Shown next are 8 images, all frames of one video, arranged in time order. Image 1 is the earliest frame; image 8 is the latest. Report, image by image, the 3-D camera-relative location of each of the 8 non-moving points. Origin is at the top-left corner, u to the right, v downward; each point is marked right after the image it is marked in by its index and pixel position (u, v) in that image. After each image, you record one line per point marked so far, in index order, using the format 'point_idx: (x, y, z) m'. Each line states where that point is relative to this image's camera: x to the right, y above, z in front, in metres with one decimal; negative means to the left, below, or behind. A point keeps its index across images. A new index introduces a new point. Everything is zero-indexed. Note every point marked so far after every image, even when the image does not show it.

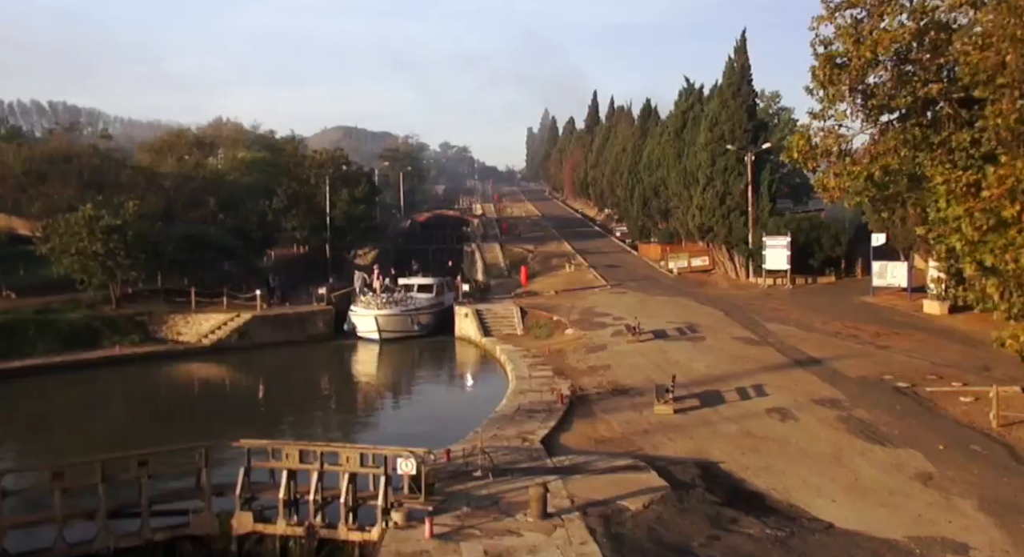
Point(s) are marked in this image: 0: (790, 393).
0: (+5.4, -2.2, +17.5) m
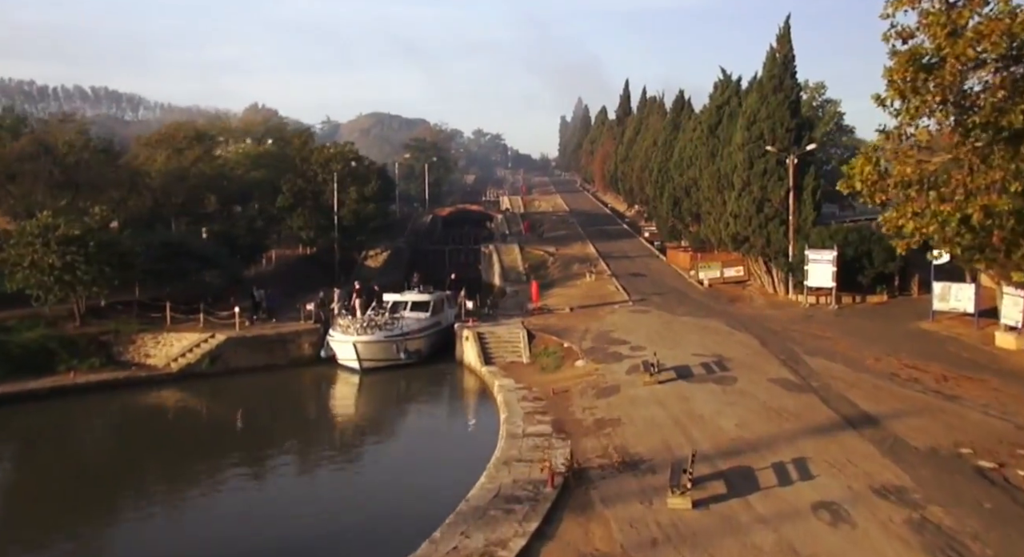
0: (+5.1, -3.0, +13.8) m
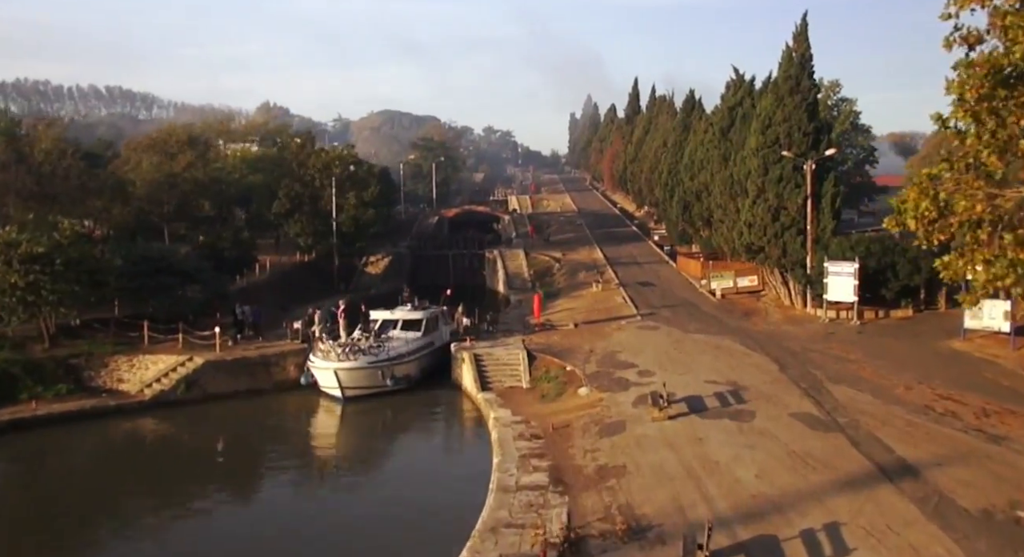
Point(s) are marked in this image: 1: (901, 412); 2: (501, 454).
0: (+4.9, -3.6, +11.9) m
1: (+8.2, -2.8, +19.1) m
2: (-0.2, -3.5, +18.1) m
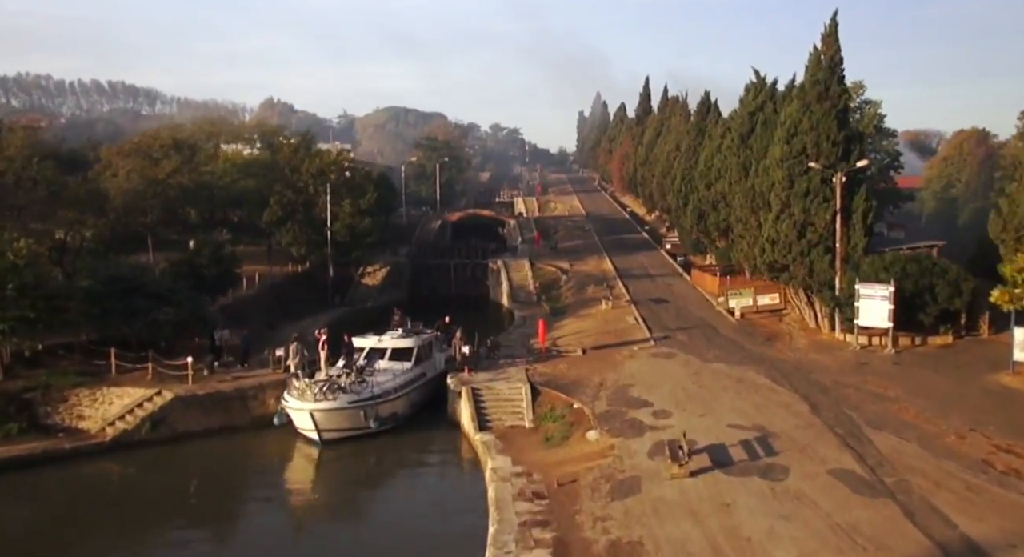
0: (+4.8, -4.3, +9.6) m
1: (+8.2, -3.5, +16.7) m
2: (-0.2, -4.2, +15.7) m
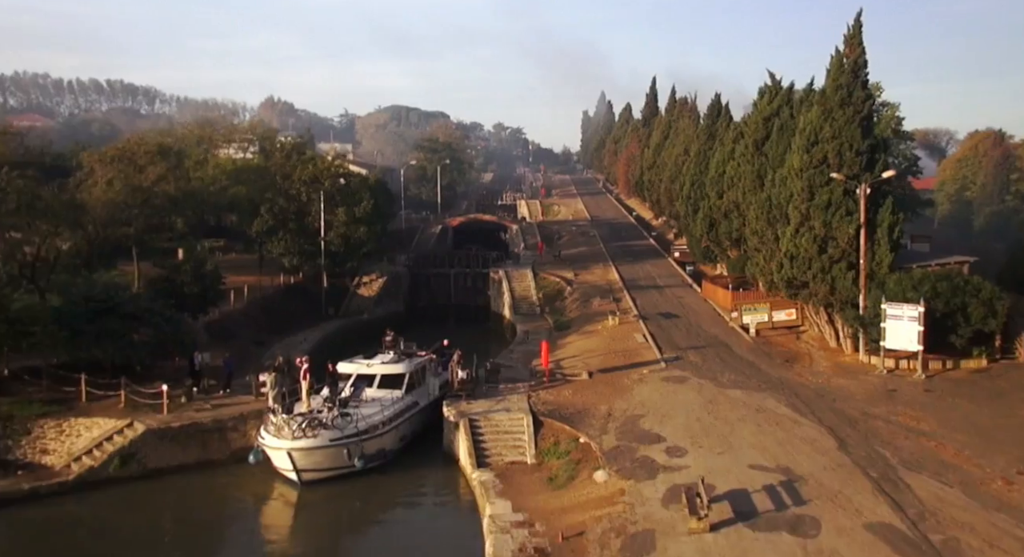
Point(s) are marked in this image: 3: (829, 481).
0: (+4.8, -4.9, +7.8) m
1: (+8.2, -4.1, +14.9) m
2: (-0.3, -4.7, +14.0) m
3: (+6.1, -3.9, +17.2) m
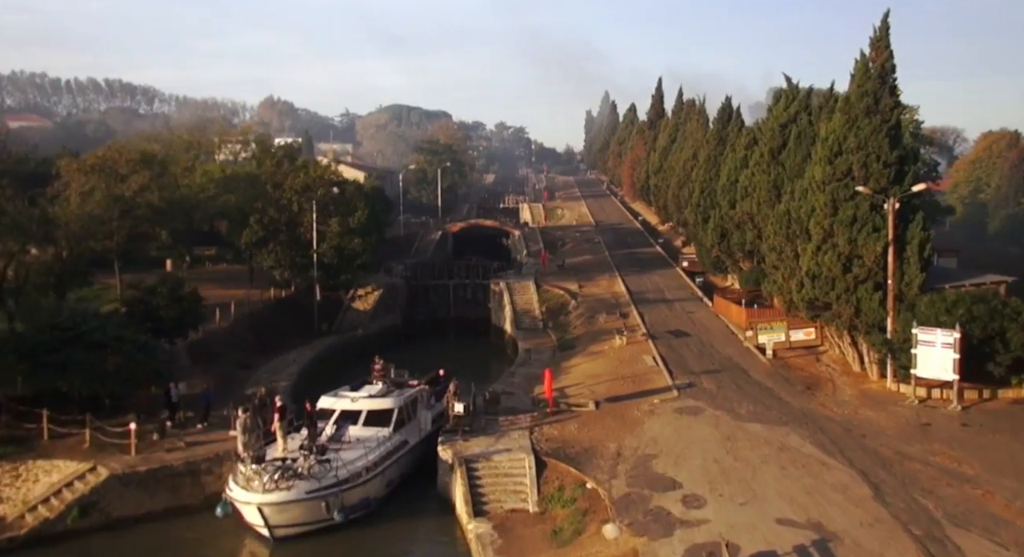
0: (+4.7, -5.5, +5.9) m
1: (+8.2, -4.7, +13.0) m
2: (-0.3, -5.3, +12.1) m
3: (+6.1, -4.5, +15.4) m
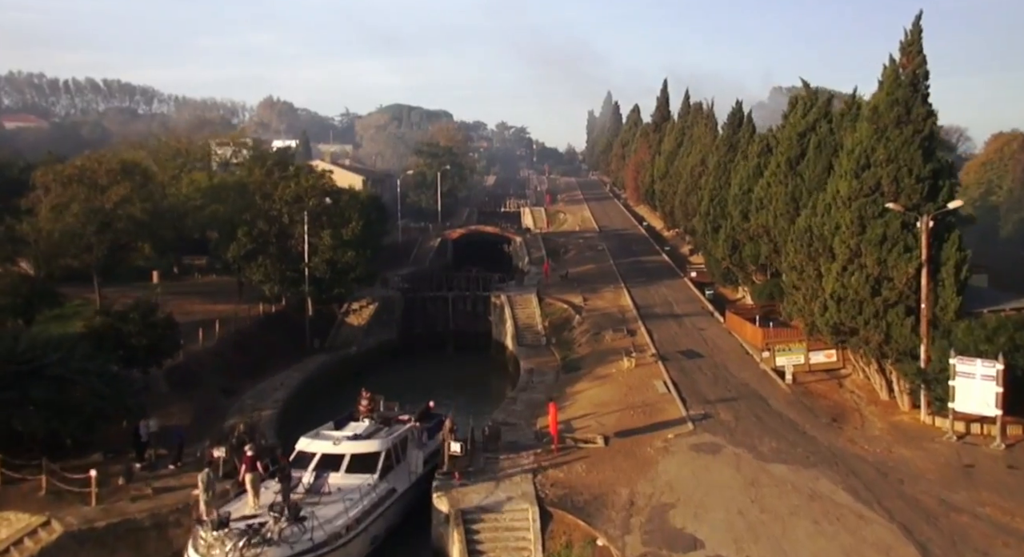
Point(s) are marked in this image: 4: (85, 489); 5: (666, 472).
0: (+4.8, -6.1, +4.0) m
1: (+8.2, -5.3, +11.1) m
2: (-0.2, -5.9, +10.2) m
3: (+6.1, -5.1, +13.5) m
4: (-8.5, -4.3, +18.0) m
5: (+3.3, -4.2, +19.6) m
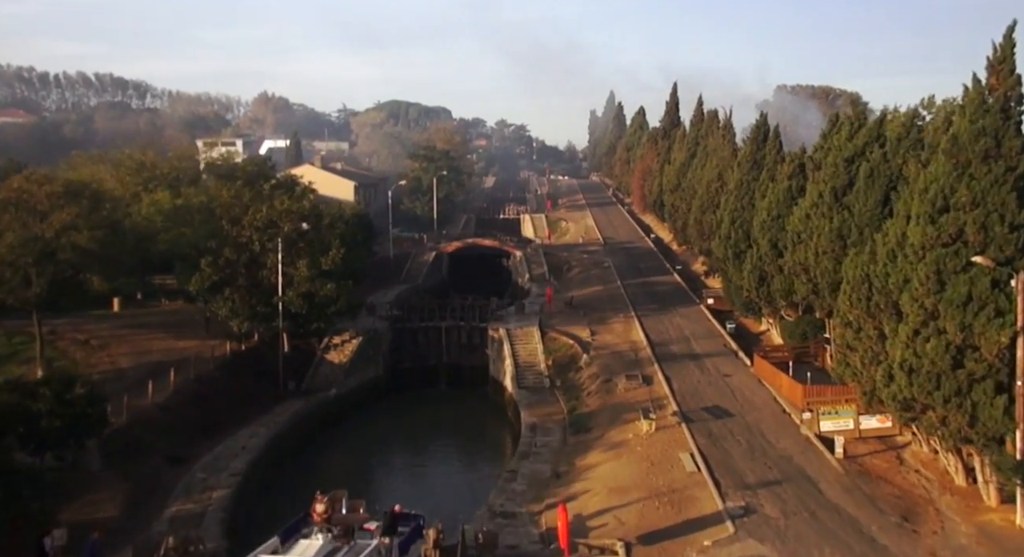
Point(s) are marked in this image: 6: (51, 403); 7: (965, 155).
0: (+4.8, -7.6, -0.1) m
1: (+8.2, -6.8, +7.0) m
2: (-0.2, -7.4, +6.1) m
3: (+6.1, -6.5, +9.3) m
4: (-8.5, -5.6, +13.9) m
5: (+3.4, -5.6, +15.5) m
6: (-9.4, -2.5, +18.6) m
7: (+9.6, +2.6, +19.0) m
